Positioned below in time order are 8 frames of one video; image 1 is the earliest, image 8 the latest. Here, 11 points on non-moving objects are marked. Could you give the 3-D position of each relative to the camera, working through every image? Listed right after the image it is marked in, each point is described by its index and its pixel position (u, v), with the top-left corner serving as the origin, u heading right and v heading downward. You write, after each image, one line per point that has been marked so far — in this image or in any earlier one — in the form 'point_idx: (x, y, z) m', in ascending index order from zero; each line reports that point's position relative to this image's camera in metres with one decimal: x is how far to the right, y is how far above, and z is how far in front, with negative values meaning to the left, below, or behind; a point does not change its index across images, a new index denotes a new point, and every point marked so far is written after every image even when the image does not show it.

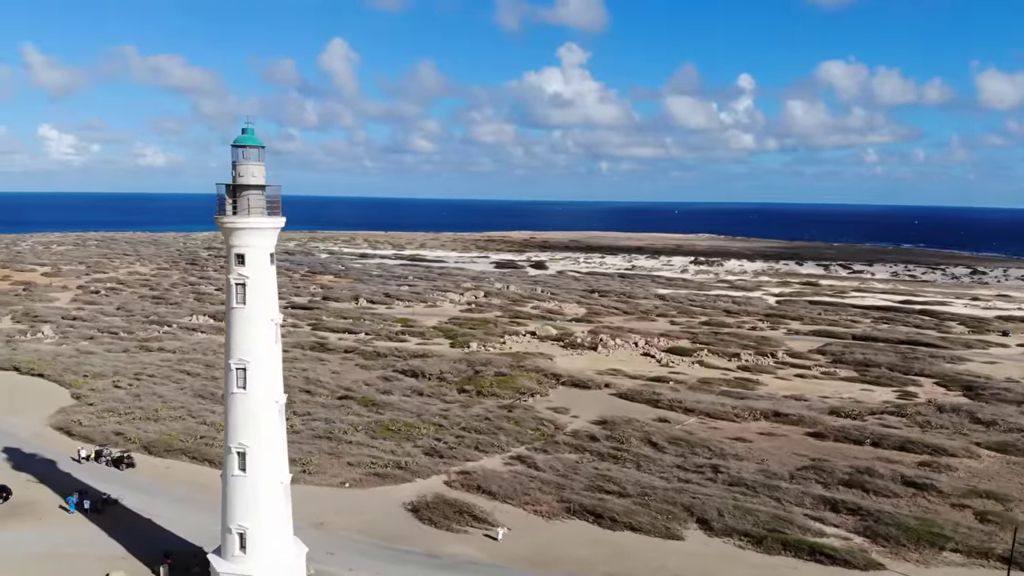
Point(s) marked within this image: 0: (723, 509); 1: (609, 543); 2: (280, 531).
0: (+5.4, -5.7, +16.0) m
1: (+2.2, -6.1, +14.8) m
2: (-4.3, -4.6, +11.4) m
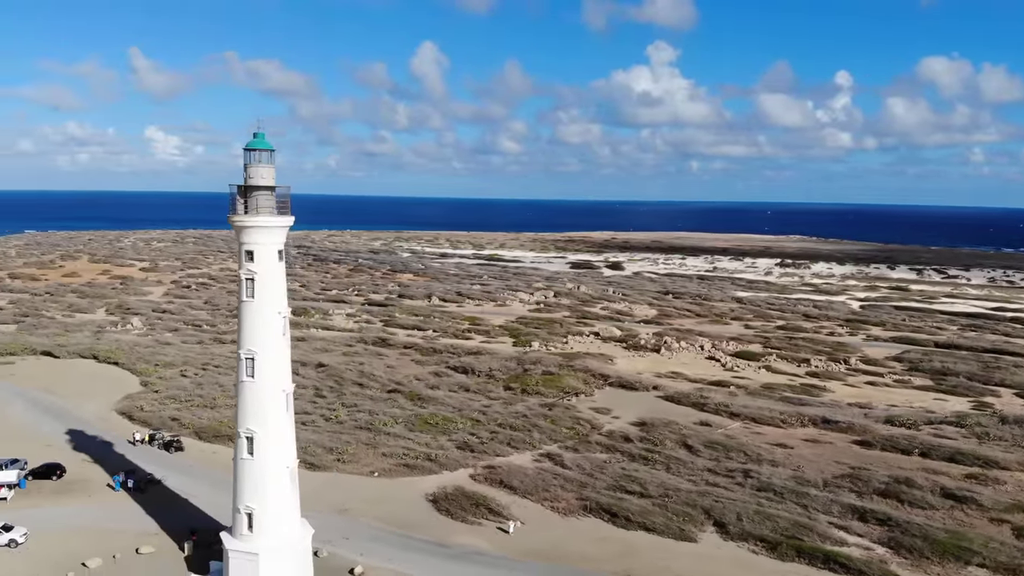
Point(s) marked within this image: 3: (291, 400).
0: (+5.7, -5.6, +15.5) m
1: (+2.4, -6.0, +14.5) m
2: (-4.3, -4.4, +11.8) m
3: (-4.2, -2.2, +11.7) m
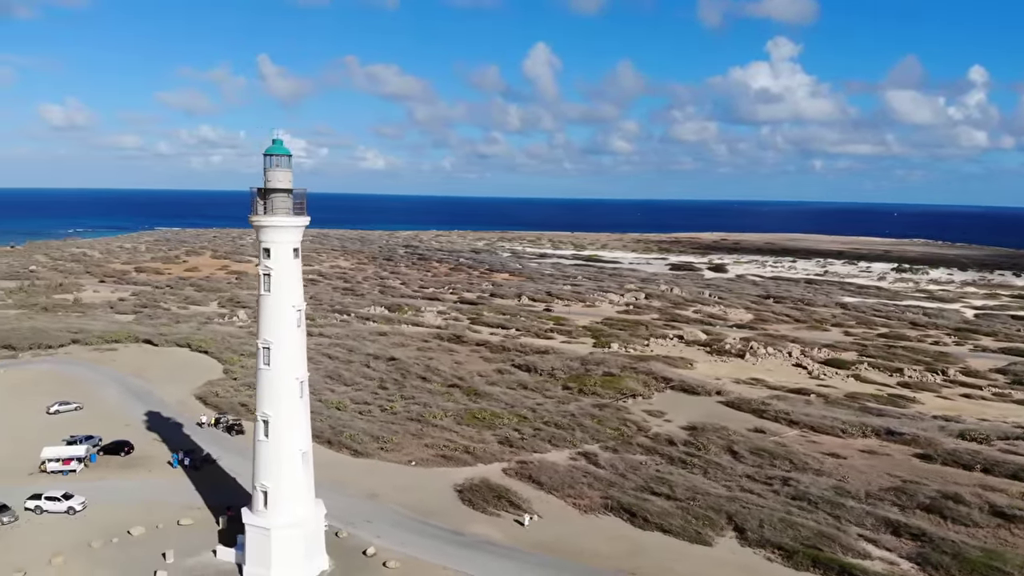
0: (+6.1, -5.6, +14.9) m
1: (+2.7, -5.9, +14.3) m
2: (-4.3, -4.2, +12.4) m
3: (-4.1, -2.0, +12.3) m
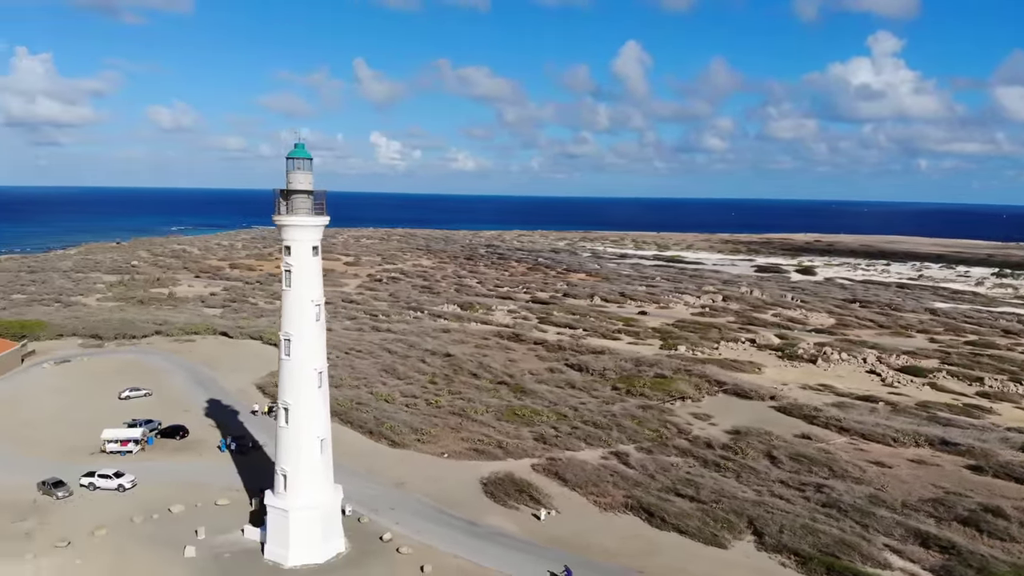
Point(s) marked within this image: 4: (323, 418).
0: (+6.4, -5.6, +14.5) m
1: (+3.0, -5.8, +14.3) m
2: (-4.1, -4.0, +12.9) m
3: (-3.9, -1.8, +12.9) m
4: (-4.0, -2.7, +12.9) m
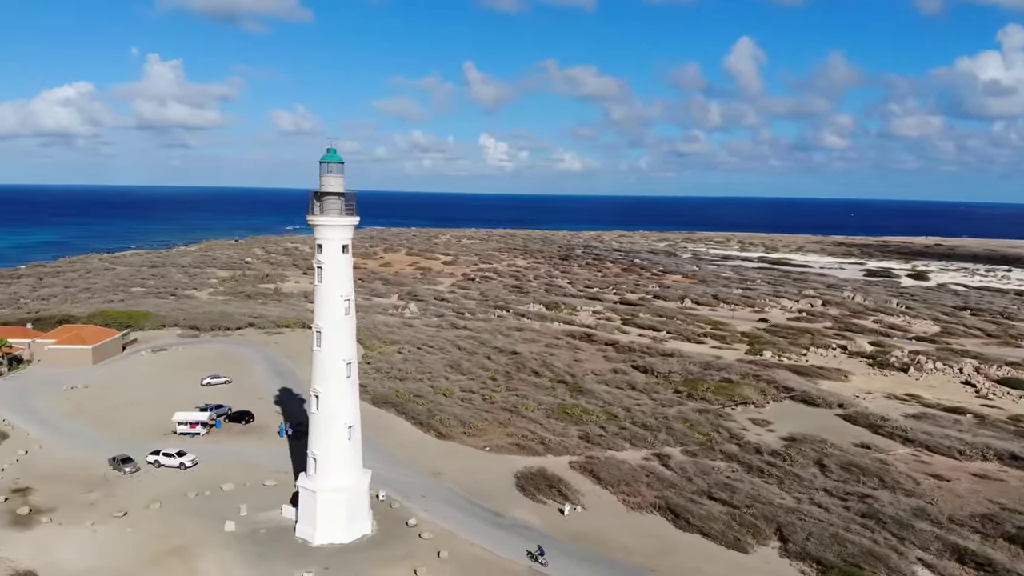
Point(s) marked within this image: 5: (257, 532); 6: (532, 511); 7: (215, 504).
0: (+6.9, -5.6, +14.1) m
1: (+3.5, -5.8, +14.2) m
2: (-3.7, -3.9, +13.7) m
3: (-3.5, -1.7, +13.6) m
4: (-3.6, -2.6, +13.7) m
5: (-6.0, -5.7, +14.3) m
6: (+0.5, -5.8, +15.9) m
7: (-7.6, -5.6, +15.9) m
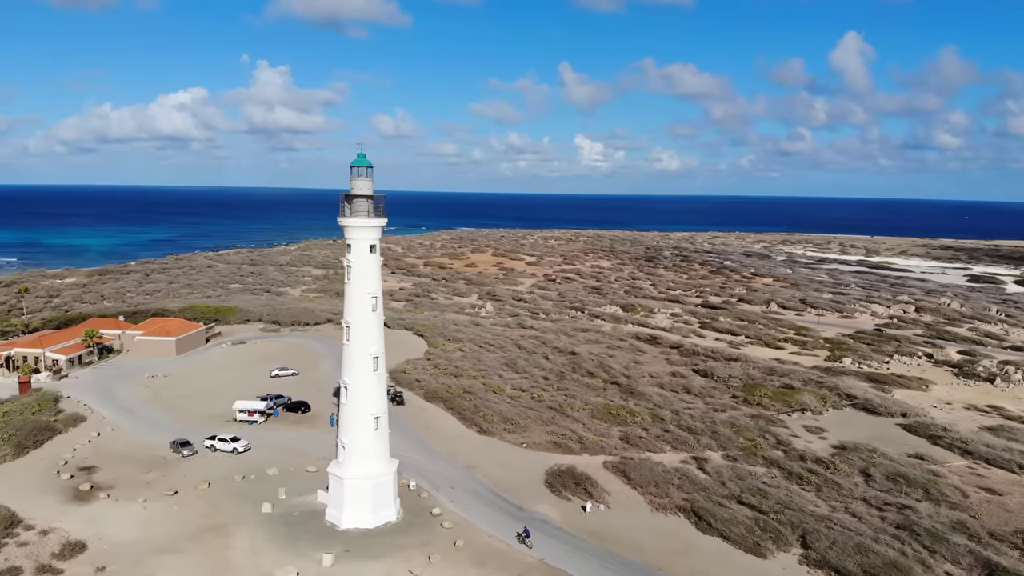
0: (+7.3, -5.6, +13.8) m
1: (+3.9, -5.8, +14.2) m
2: (-3.3, -3.9, +14.4) m
3: (-3.1, -1.7, +14.3) m
4: (-3.1, -2.5, +14.4) m
5: (-5.5, -5.6, +15.3) m
6: (+1.1, -5.8, +16.2) m
7: (-7.0, -5.5, +17.0) m
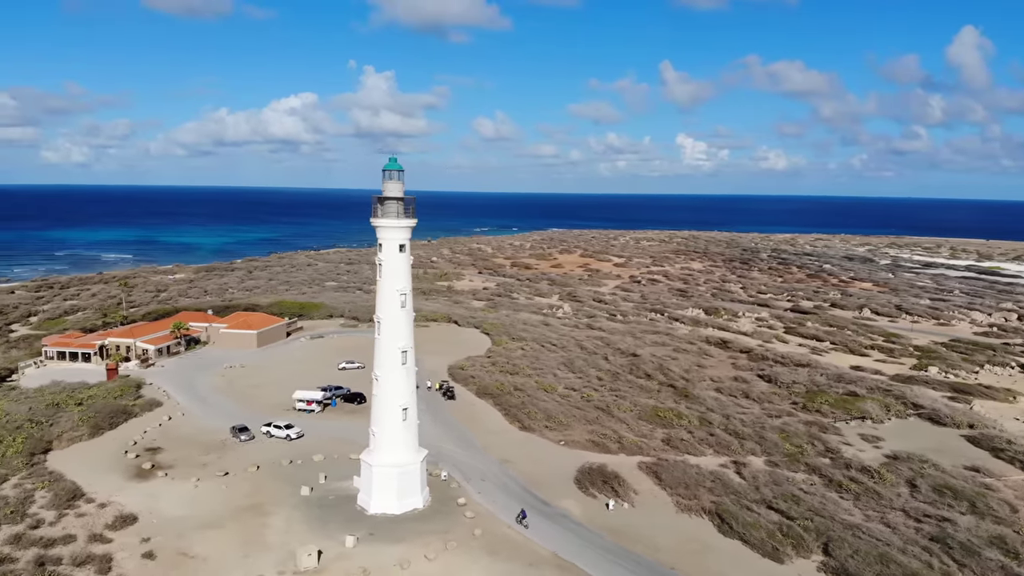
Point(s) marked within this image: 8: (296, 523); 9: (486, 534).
0: (+7.7, -5.7, +13.5) m
1: (+4.4, -5.9, +14.3) m
2: (-2.8, -3.8, +15.2) m
3: (-2.6, -1.6, +15.1) m
4: (-2.6, -2.5, +15.1) m
5: (-4.9, -5.5, +16.3) m
6: (+1.8, -5.8, +16.5) m
7: (-6.2, -5.4, +18.2) m
8: (-5.2, -5.7, +15.0) m
9: (-0.6, -5.6, +14.0) m
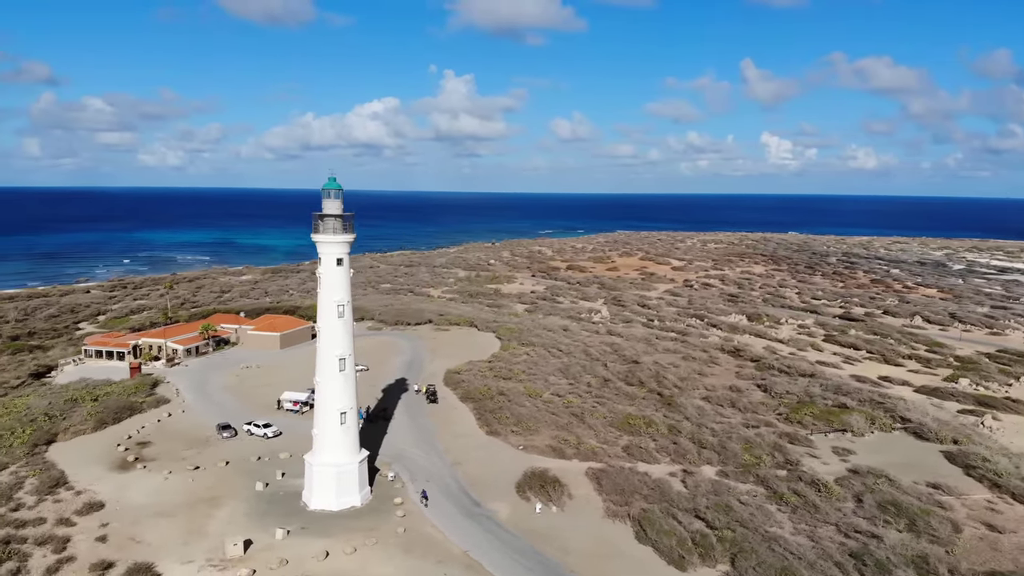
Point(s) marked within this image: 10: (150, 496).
0: (+5.8, -6.2, +14.2) m
1: (+2.5, -6.3, +15.0) m
2: (-4.6, -4.1, +16.0) m
3: (-4.3, -1.9, +15.9) m
4: (-4.4, -2.8, +16.0) m
5: (-6.7, -5.7, +17.1) m
6: (-0.1, -6.1, +17.3) m
7: (-8.0, -5.6, +19.1) m
8: (-7.0, -5.9, +15.9) m
9: (-2.4, -5.9, +14.8) m
10: (-10.2, -5.8, +17.0) m
